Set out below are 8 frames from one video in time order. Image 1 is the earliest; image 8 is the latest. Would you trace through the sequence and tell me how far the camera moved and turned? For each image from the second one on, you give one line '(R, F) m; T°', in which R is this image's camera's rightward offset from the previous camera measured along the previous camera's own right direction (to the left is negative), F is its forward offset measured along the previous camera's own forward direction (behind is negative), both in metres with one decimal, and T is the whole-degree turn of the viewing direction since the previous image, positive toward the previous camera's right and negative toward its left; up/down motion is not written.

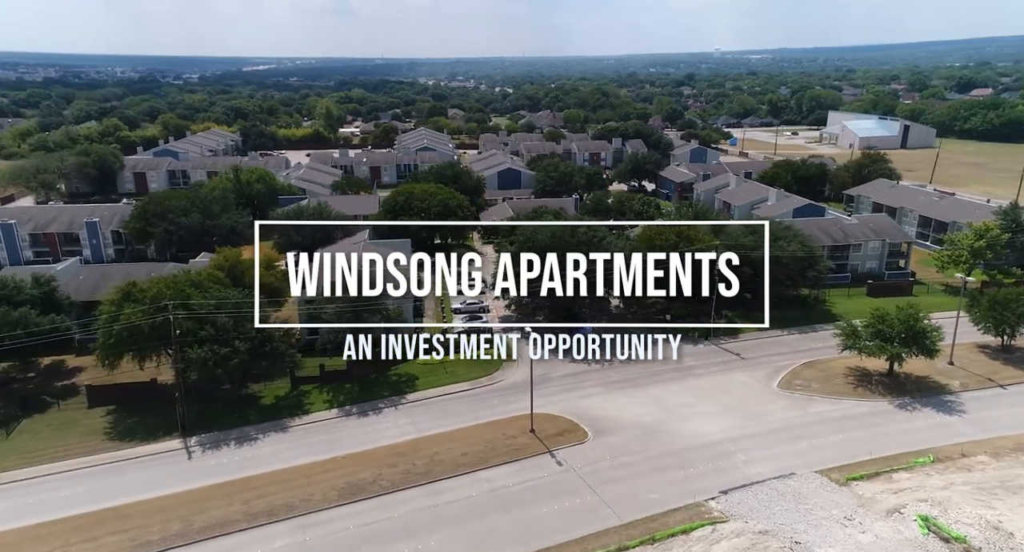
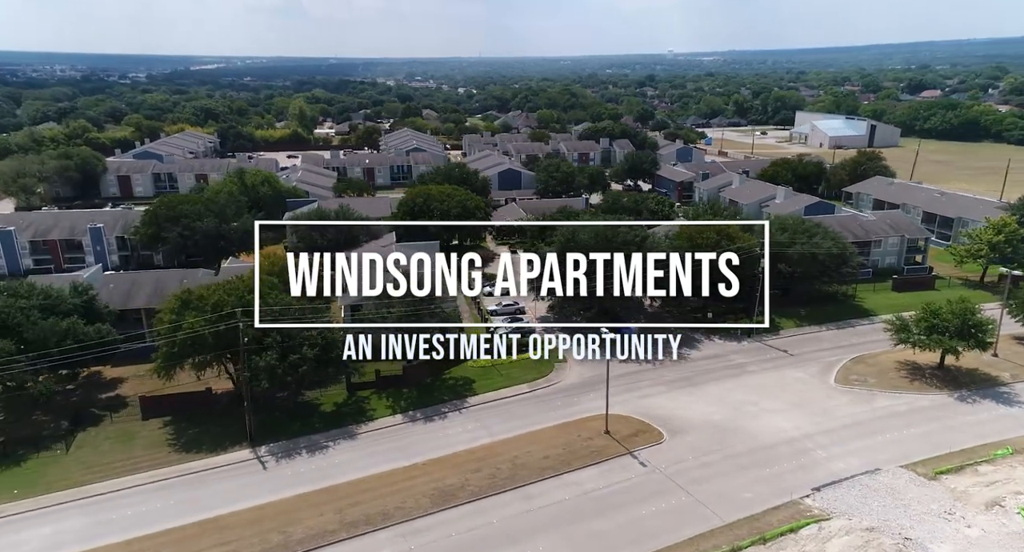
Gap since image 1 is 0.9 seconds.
(-4.5, +0.4) m; +2°
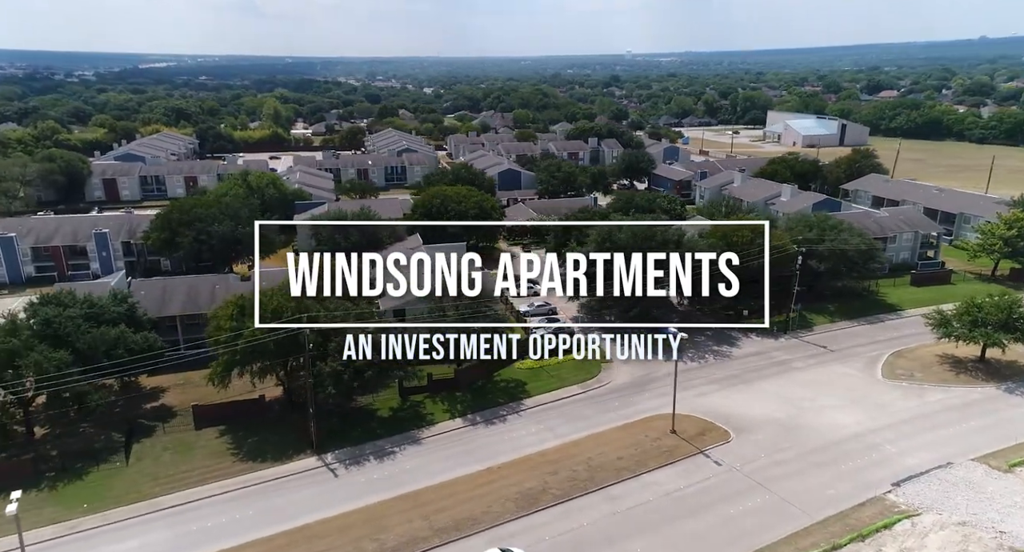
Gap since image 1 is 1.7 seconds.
(-4.0, +0.3) m; +2°
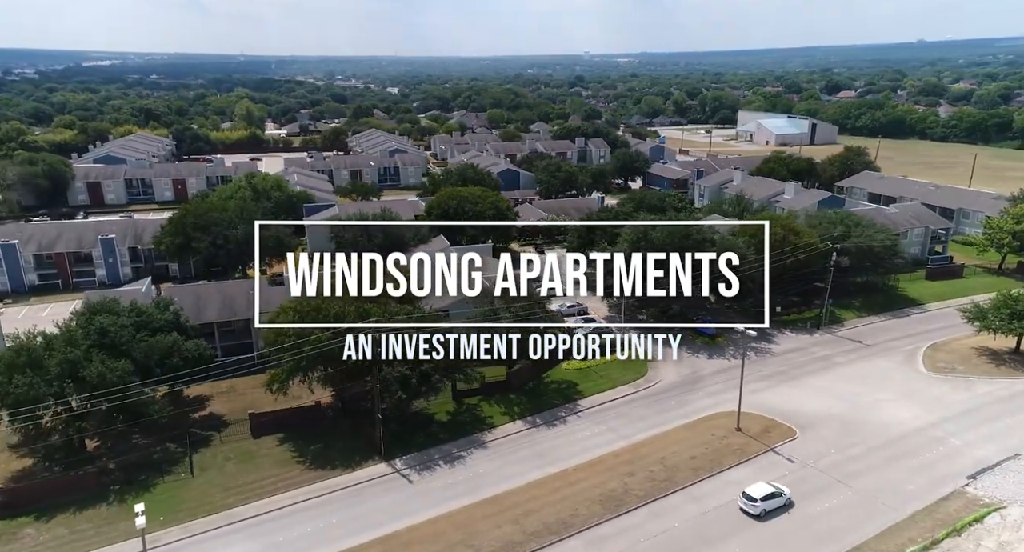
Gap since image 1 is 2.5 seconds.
(-4.1, +0.3) m; +2°
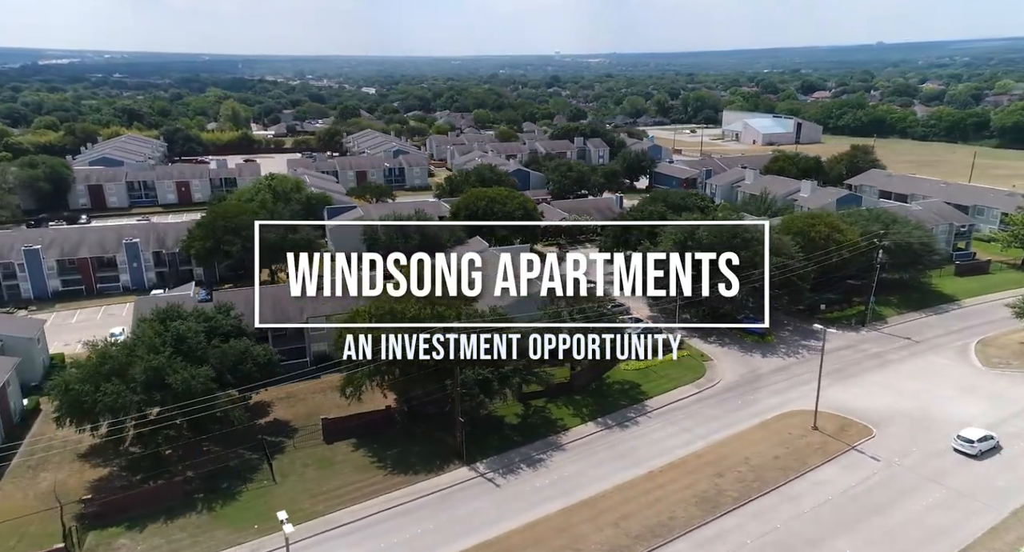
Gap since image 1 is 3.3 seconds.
(-4.1, +0.3) m; +1°
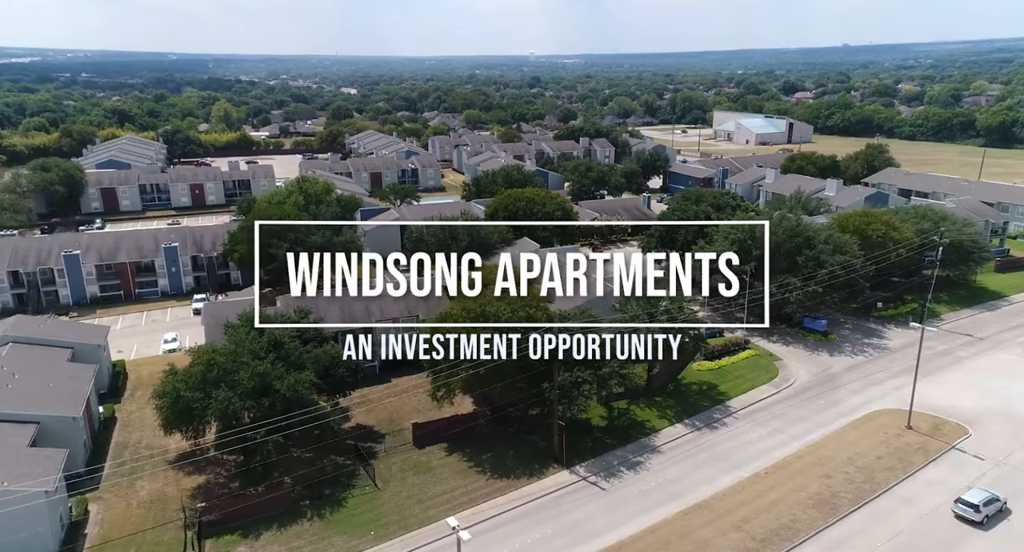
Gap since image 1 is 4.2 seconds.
(-4.5, +0.3) m; +1°
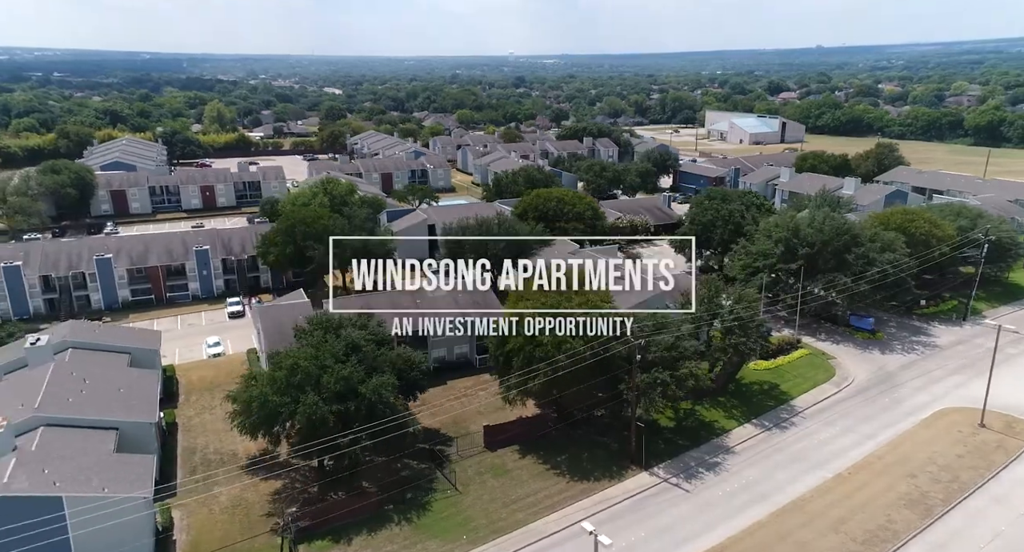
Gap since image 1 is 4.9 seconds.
(-3.5, +0.3) m; +1°
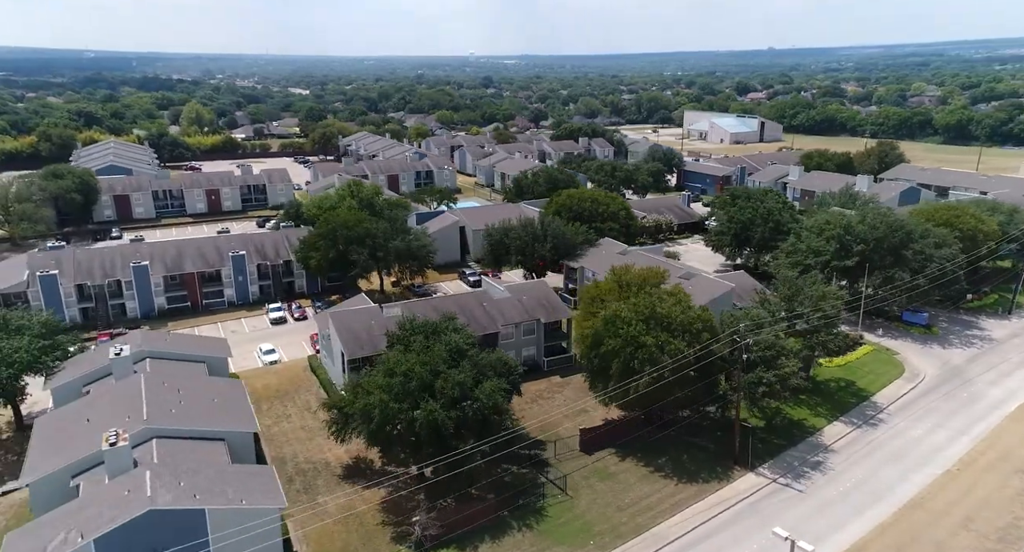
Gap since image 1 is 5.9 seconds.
(-5.0, +0.4) m; +2°
